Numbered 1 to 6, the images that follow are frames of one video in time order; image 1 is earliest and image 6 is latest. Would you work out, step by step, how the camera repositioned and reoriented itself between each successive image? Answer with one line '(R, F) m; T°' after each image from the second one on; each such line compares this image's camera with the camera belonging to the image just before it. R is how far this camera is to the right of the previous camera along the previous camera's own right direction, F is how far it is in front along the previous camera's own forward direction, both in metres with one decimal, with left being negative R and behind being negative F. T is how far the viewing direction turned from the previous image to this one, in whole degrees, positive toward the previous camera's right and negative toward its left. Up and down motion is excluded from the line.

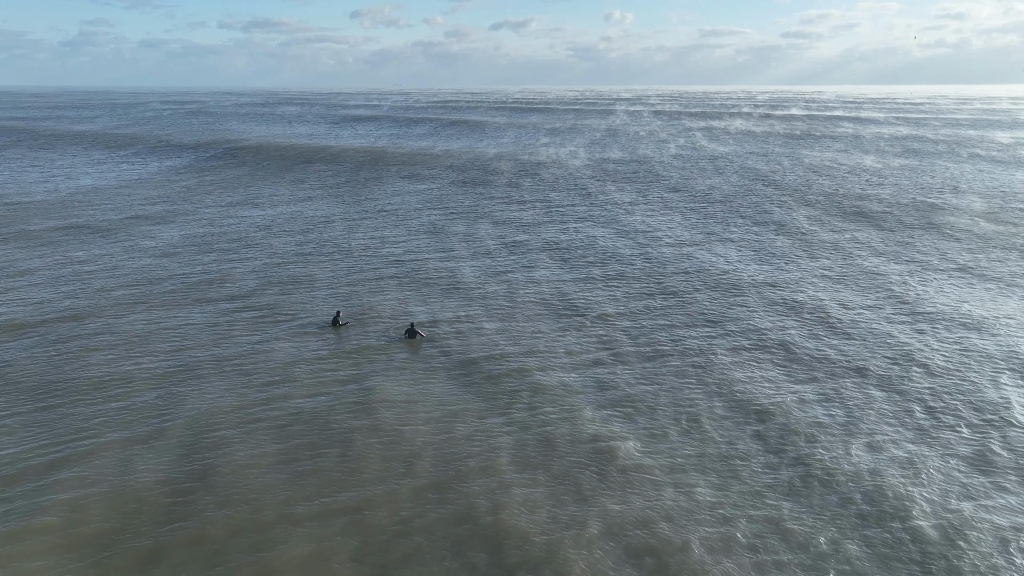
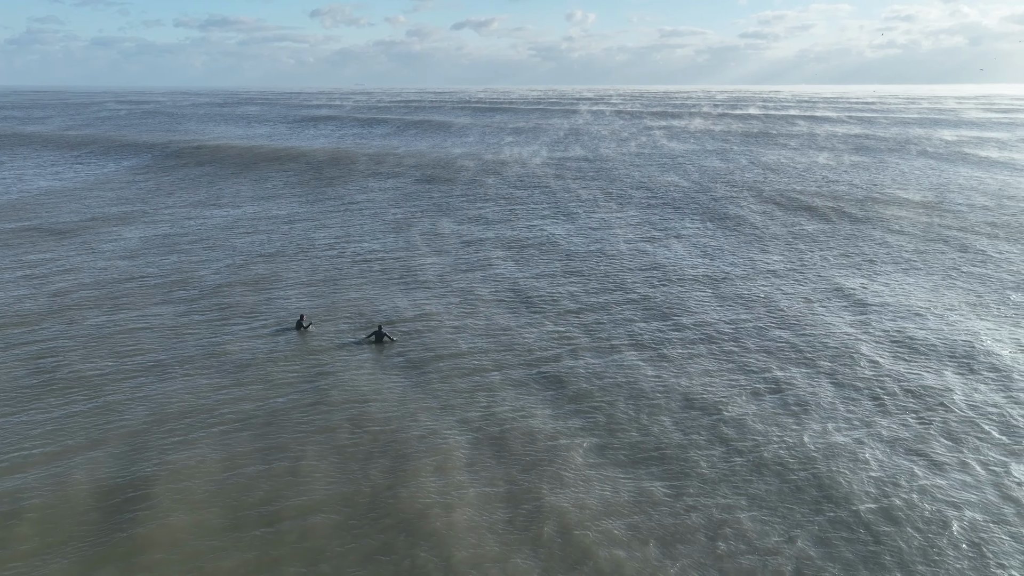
(+8.1, -1.3) m; -10°
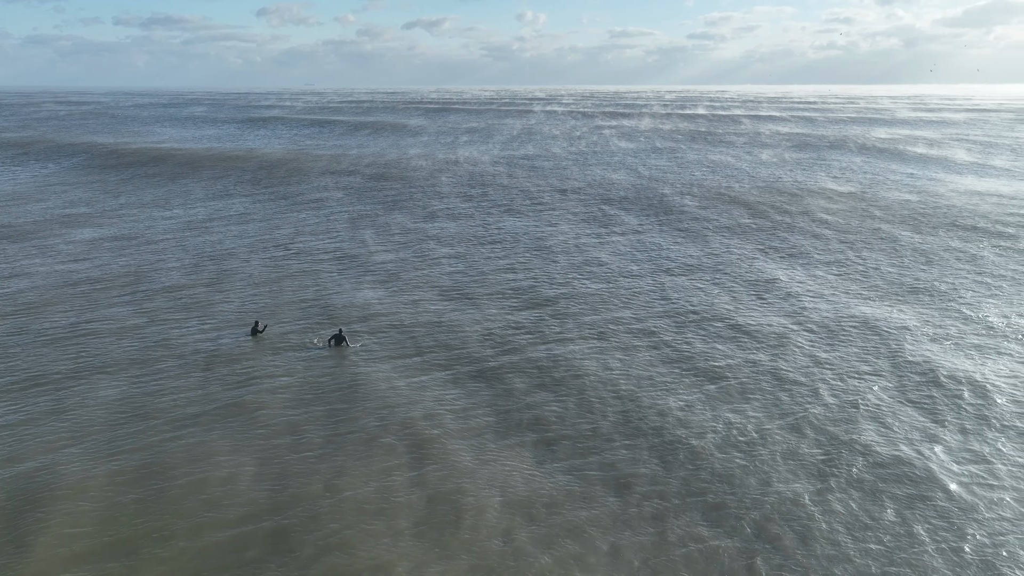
(0.0, -0.2) m; +4°
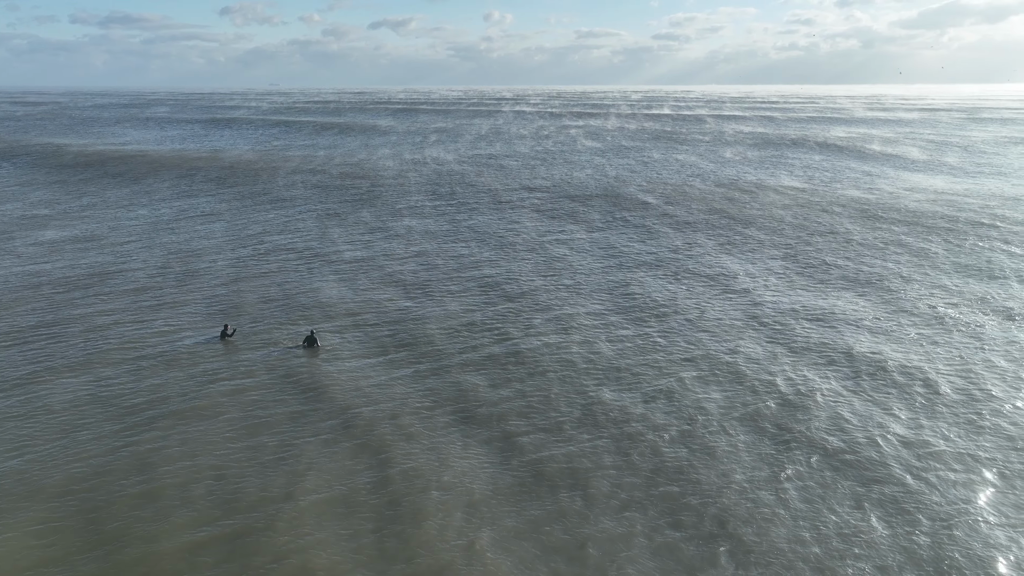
(+0.1, -0.2) m; +3°
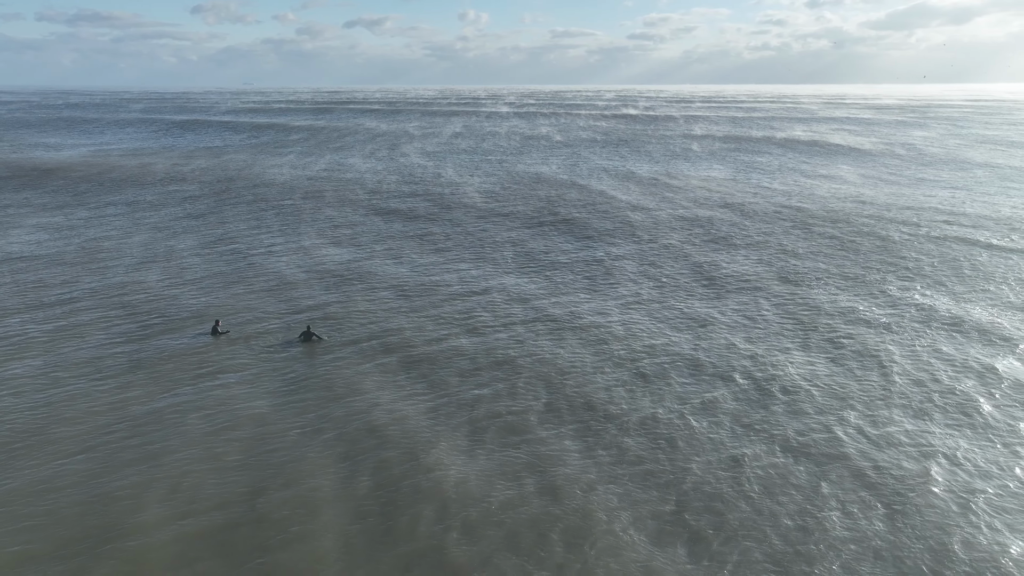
(-0.6, +0.4) m; +2°
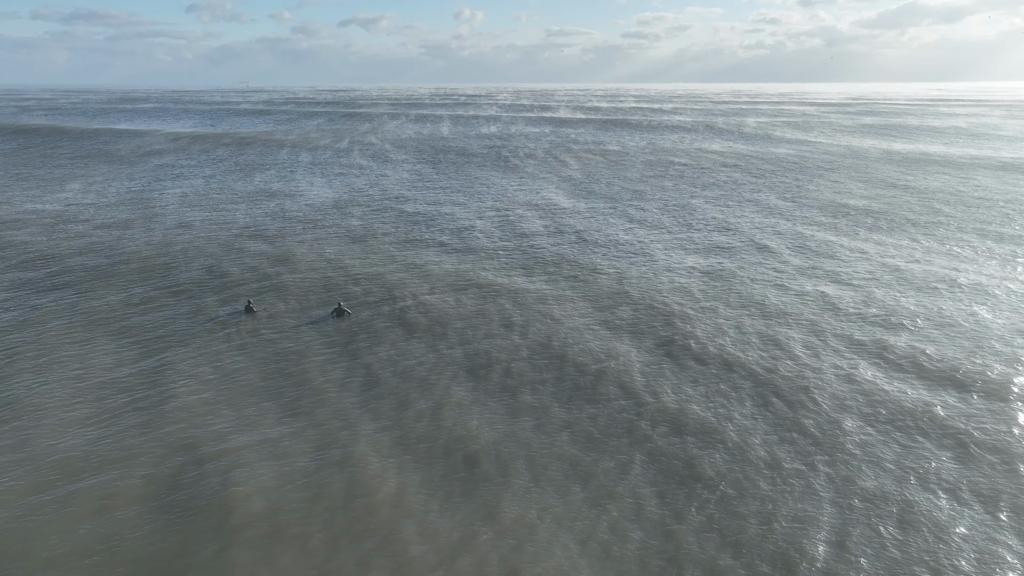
(+0.6, -1.8) m; 0°
